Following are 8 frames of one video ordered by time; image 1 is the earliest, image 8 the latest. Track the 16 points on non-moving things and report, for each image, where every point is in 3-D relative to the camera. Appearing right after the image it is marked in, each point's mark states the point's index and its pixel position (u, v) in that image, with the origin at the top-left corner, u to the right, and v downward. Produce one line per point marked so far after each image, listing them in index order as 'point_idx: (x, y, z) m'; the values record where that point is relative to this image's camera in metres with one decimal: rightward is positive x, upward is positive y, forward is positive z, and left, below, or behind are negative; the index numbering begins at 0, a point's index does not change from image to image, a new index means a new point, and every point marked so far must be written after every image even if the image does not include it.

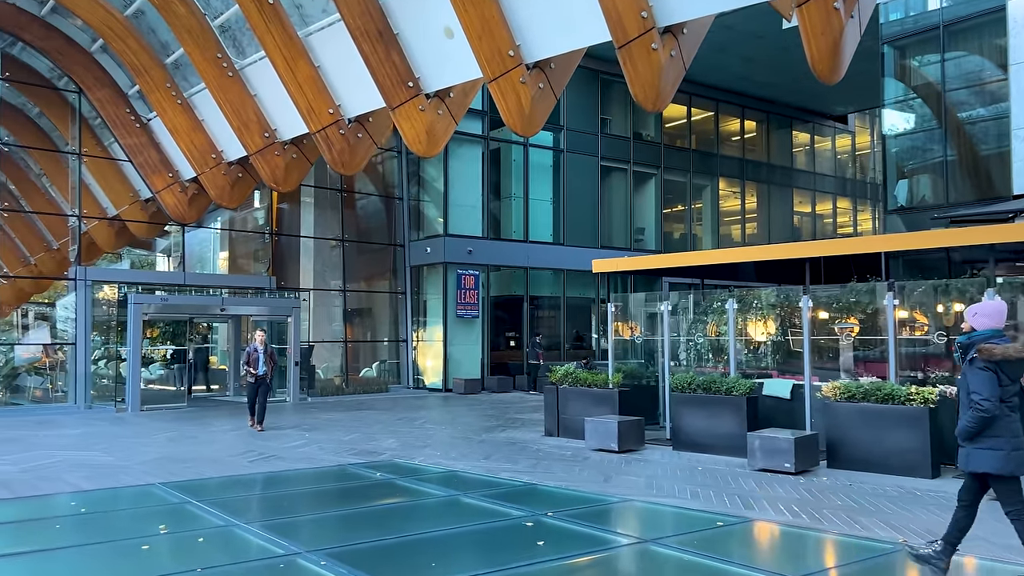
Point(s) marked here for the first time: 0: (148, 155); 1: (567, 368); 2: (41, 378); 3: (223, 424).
0: (-8.6, +3.2, +19.6) m
1: (+0.8, -1.2, +12.3) m
2: (-10.3, -1.9, +17.8) m
3: (-5.1, -2.4, +14.7) m
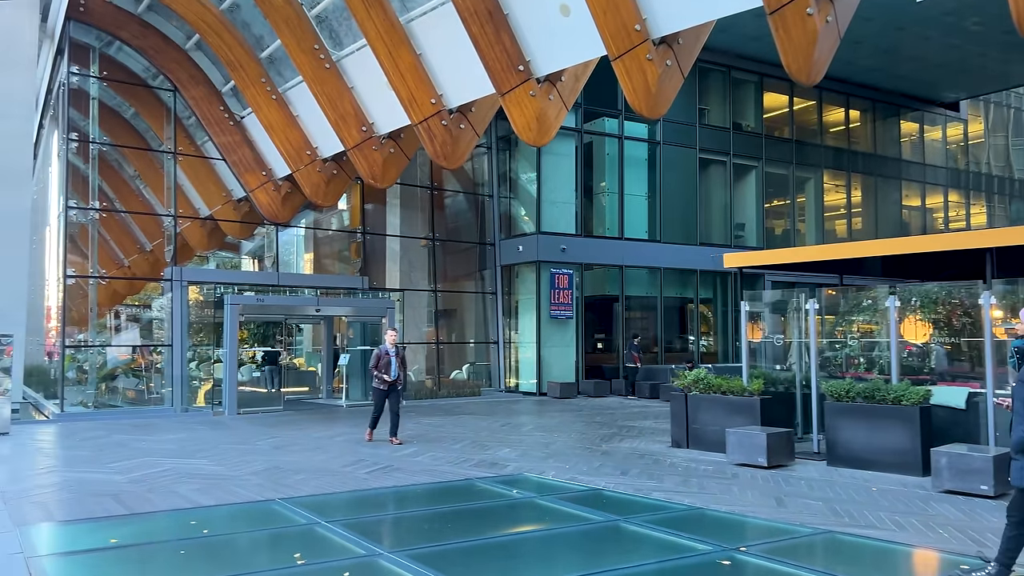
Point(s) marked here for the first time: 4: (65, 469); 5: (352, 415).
0: (-6.3, +3.2, +19.3) m
1: (+2.5, -1.2, +11.2) m
2: (-8.1, -1.9, +17.6) m
3: (-3.2, -2.4, +14.1) m
4: (-5.0, -2.0, +9.2) m
5: (-3.4, -2.7, +17.4) m
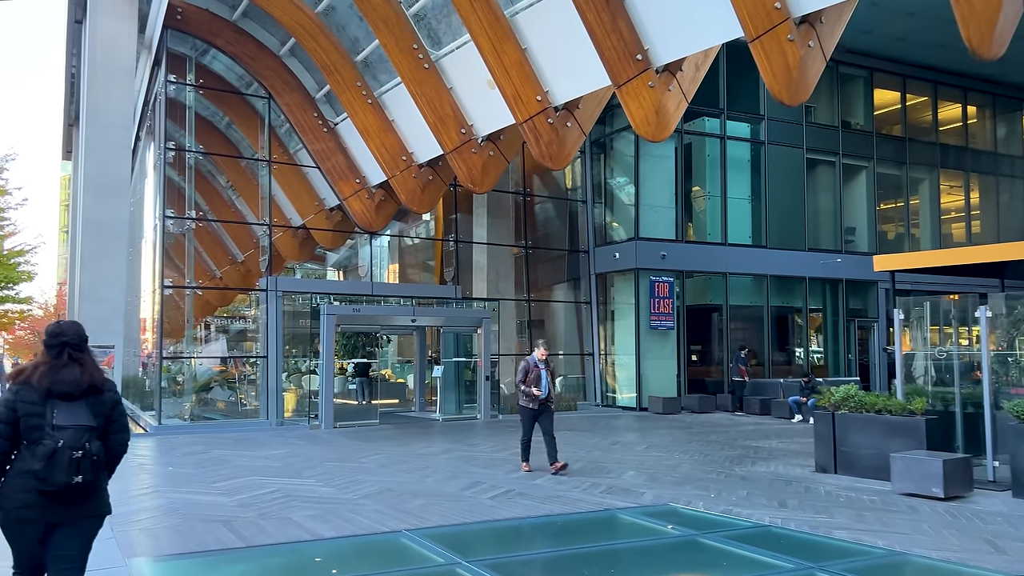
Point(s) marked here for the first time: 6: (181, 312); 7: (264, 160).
0: (-4.0, +2.9, +18.9) m
1: (+4.0, -1.2, +10.0) m
2: (-5.9, -2.2, +17.3) m
3: (-1.4, -2.6, +13.4) m
4: (-3.6, -2.1, +8.7) m
5: (-1.3, -2.9, +16.7) m
6: (-6.9, -0.5, +17.3) m
7: (-5.6, +2.9, +18.8) m
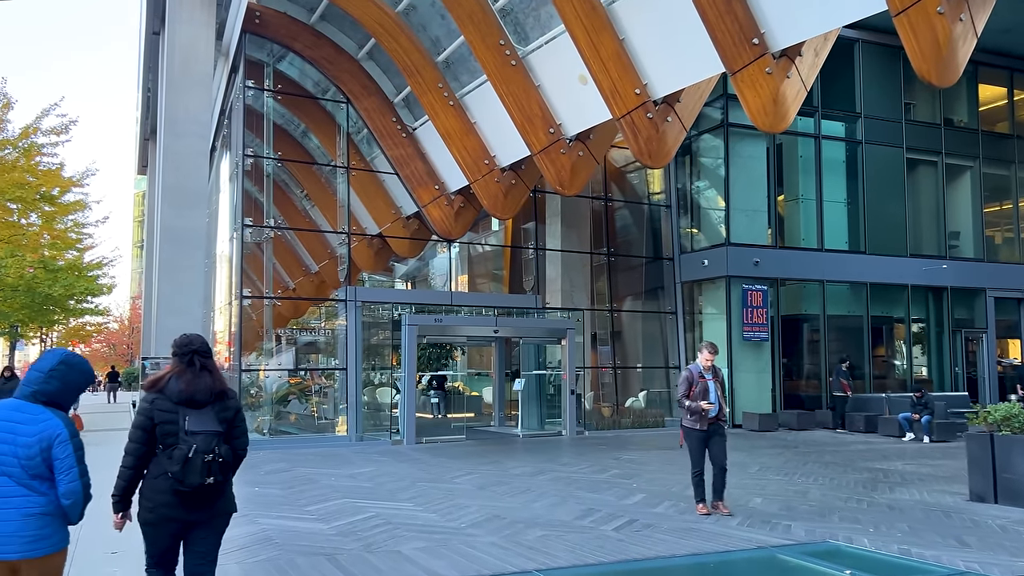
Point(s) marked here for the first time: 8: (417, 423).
0: (-2.2, +2.7, +18.3) m
1: (+5.2, -1.3, +8.8) m
2: (-4.2, -2.4, +16.7) m
3: (+0.1, -2.7, +12.6) m
4: (-2.4, -2.2, +8.0) m
5: (+0.4, -3.1, +15.8) m
6: (-5.2, -0.7, +16.9) m
7: (-3.8, +2.7, +18.4) m
8: (-1.9, -2.7, +16.3) m
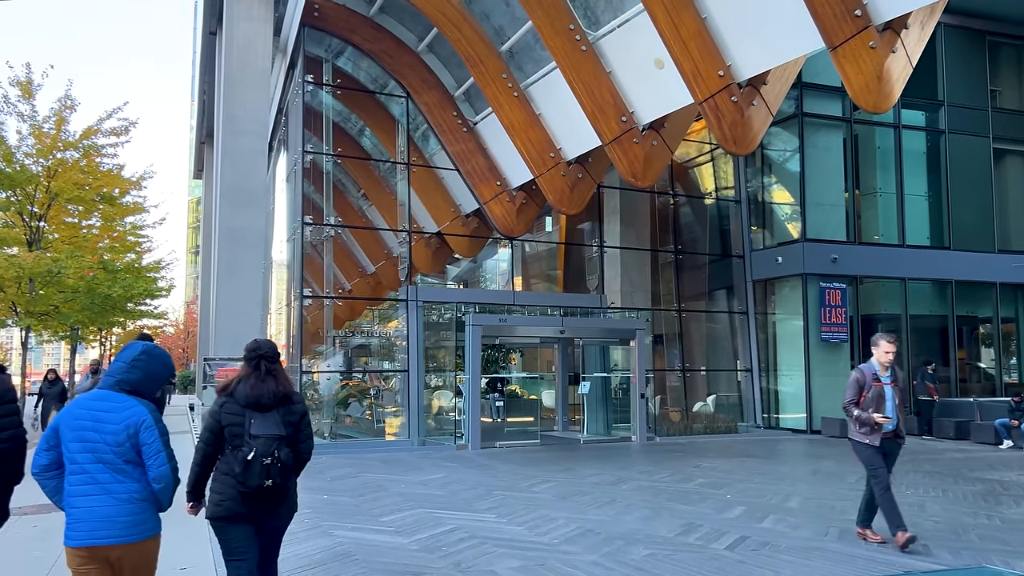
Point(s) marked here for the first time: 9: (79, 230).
0: (-0.8, +2.7, +17.7) m
1: (+6.1, -1.2, +7.8) m
2: (-2.9, -2.3, +16.2) m
3: (+1.2, -2.6, +11.8) m
4: (-1.6, -2.1, +7.4) m
5: (+1.7, -3.0, +15.1) m
6: (-3.8, -0.7, +16.4) m
7: (-2.4, +2.7, +17.9) m
8: (-0.6, -2.6, +15.7) m
9: (-9.4, +1.3, +17.8) m
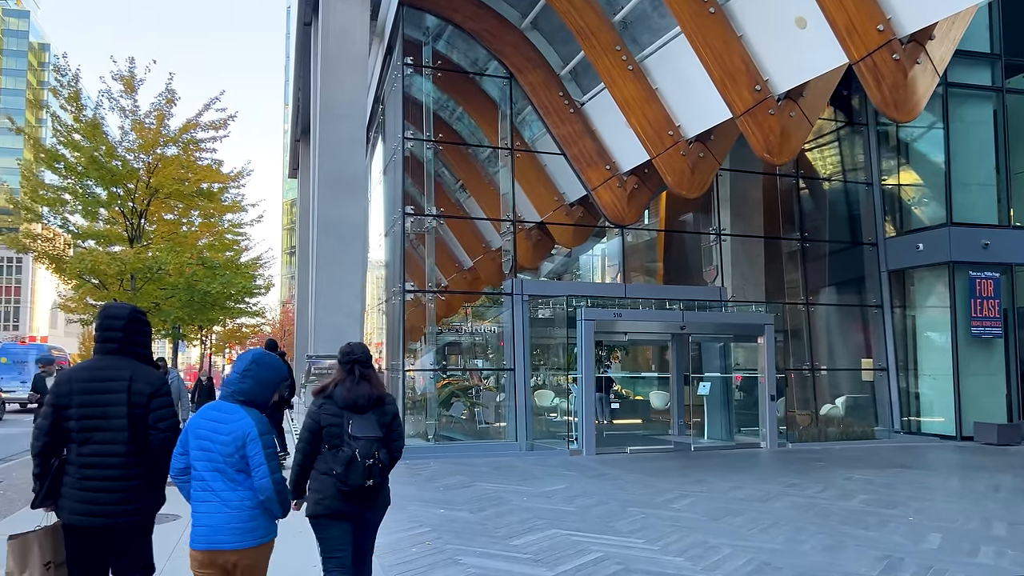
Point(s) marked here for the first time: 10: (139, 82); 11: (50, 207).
0: (+1.4, +2.9, +16.6) m
1: (+7.3, -1.0, +6.0) m
2: (-0.8, -2.2, +15.3) m
3: (+2.8, -2.5, +10.5) m
4: (-0.4, -2.0, +6.4) m
5: (+3.7, -2.9, +13.6) m
6: (-1.7, -0.6, +15.6) m
7: (-0.2, +2.8, +16.8) m
8: (+1.4, -2.5, +14.5) m
9: (-7.1, +1.3, +17.5) m
10: (-7.8, +4.3, +17.1) m
11: (-8.8, +1.5, +15.8) m
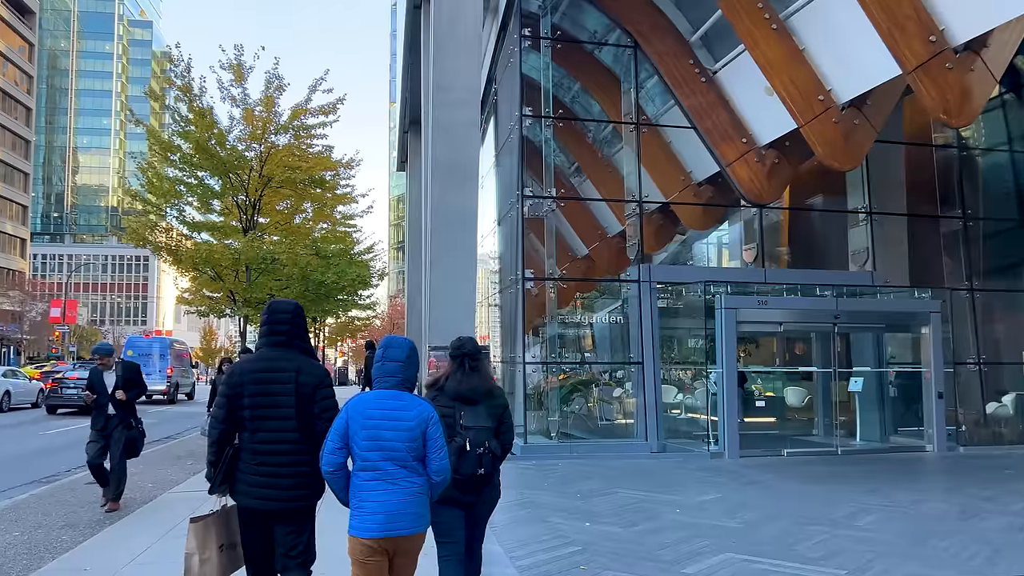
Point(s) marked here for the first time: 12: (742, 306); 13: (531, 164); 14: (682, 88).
0: (+3.7, +3.1, +15.2) m
1: (+8.3, -0.8, +4.0) m
2: (+1.4, -2.0, +14.2) m
3: (+4.4, -2.3, +9.0) m
4: (+0.7, -1.9, +5.4) m
5: (+5.7, -2.6, +12.0) m
6: (+0.5, -0.4, +14.6) m
7: (+2.2, +3.1, +15.6) m
8: (+3.5, -2.3, +13.1) m
9: (-4.6, +1.5, +17.2) m
10: (-5.4, +4.5, +16.9) m
11: (-6.5, +1.7, +15.7) m
12: (+3.7, -0.3, +13.5) m
13: (+0.3, +2.6, +15.0) m
14: (+3.1, +3.7, +15.3) m
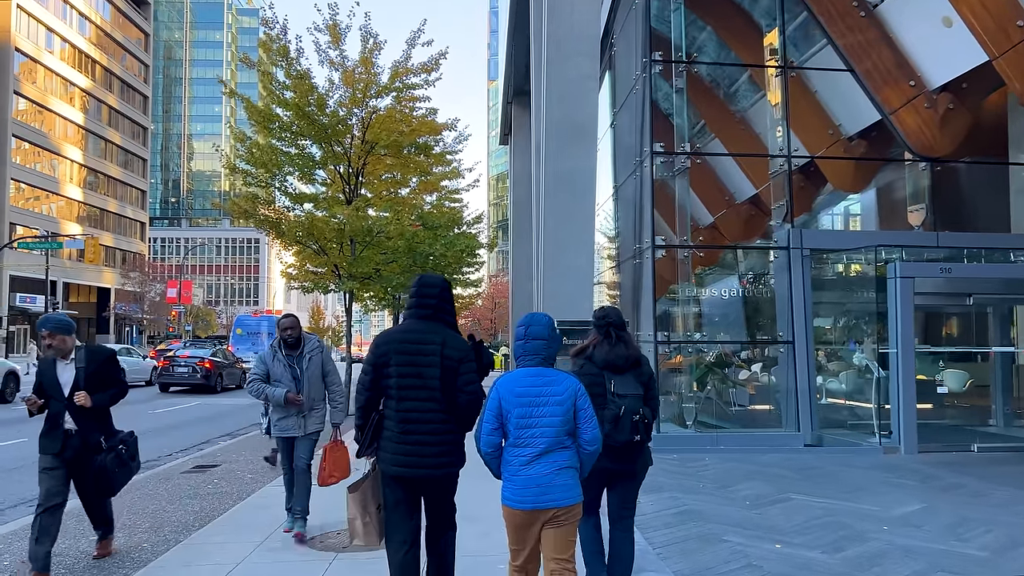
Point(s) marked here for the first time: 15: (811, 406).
0: (+5.7, +3.6, +13.1) m
1: (+9.0, -0.5, +1.5) m
2: (+3.4, -1.5, +12.5) m
3: (+5.7, -1.9, +7.0) m
4: (+1.6, -1.6, +3.8) m
5: (+7.3, -2.2, +9.9) m
6: (+2.5, +0.1, +13.0) m
7: (+4.3, +3.6, +13.8) m
8: (+5.4, -1.8, +11.2) m
9: (-2.2, +2.0, +16.1) m
10: (-3.1, +4.9, +15.8) m
11: (-4.4, +2.1, +14.9) m
12: (+5.5, +0.2, +11.5) m
13: (+2.4, +3.1, +13.3) m
14: (+5.2, +4.2, +13.3) m
15: (+4.4, -1.7, +12.3) m
